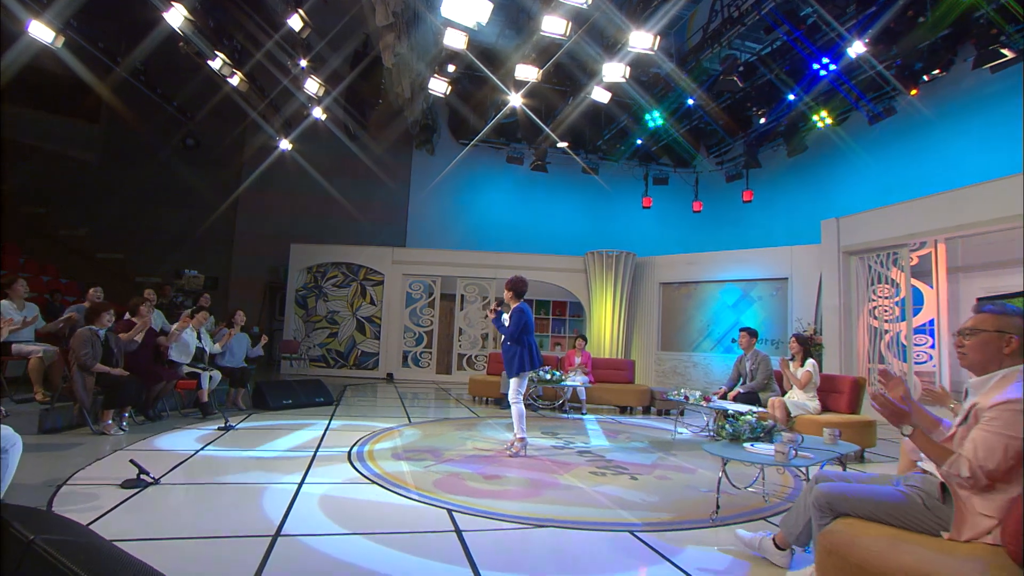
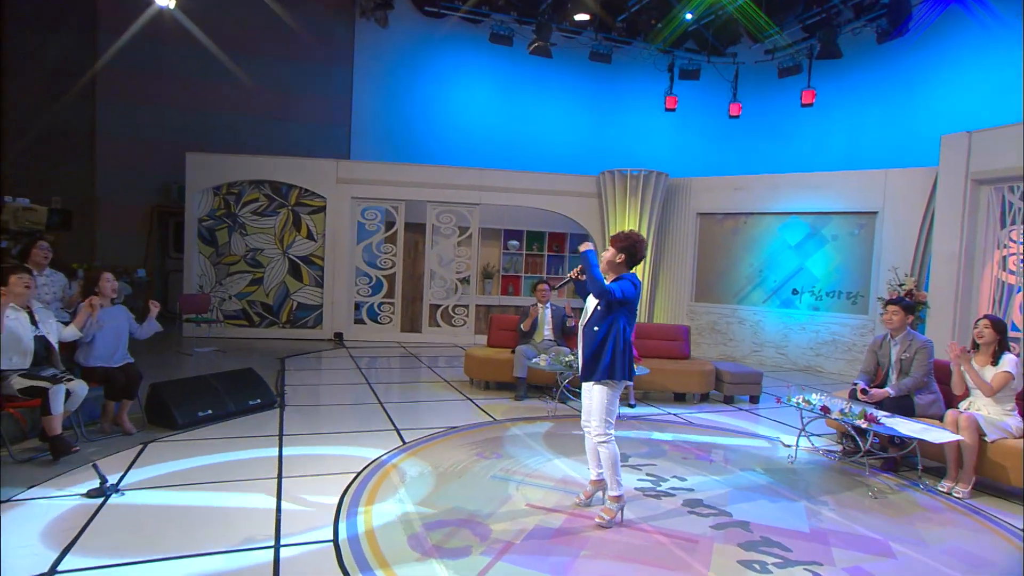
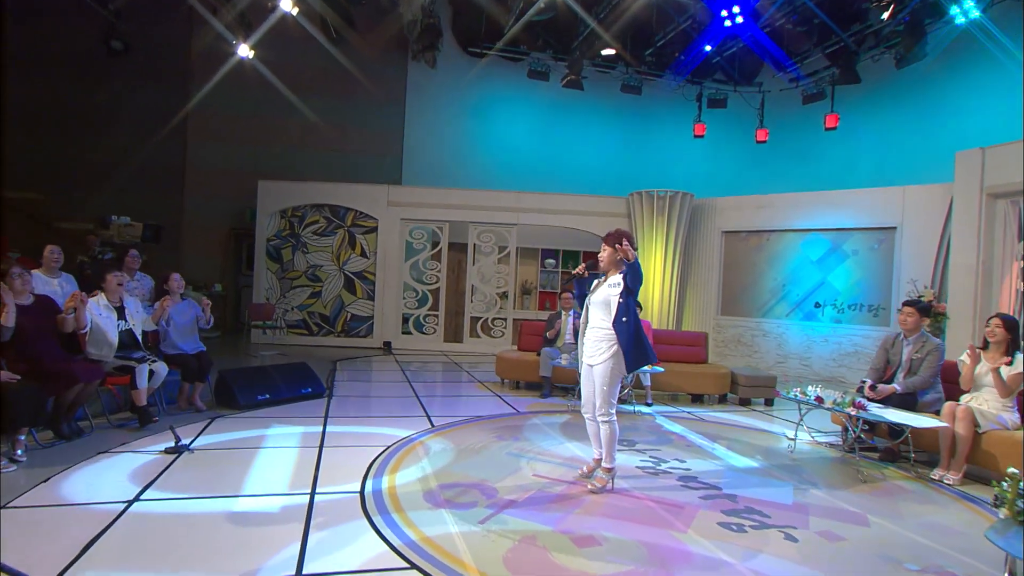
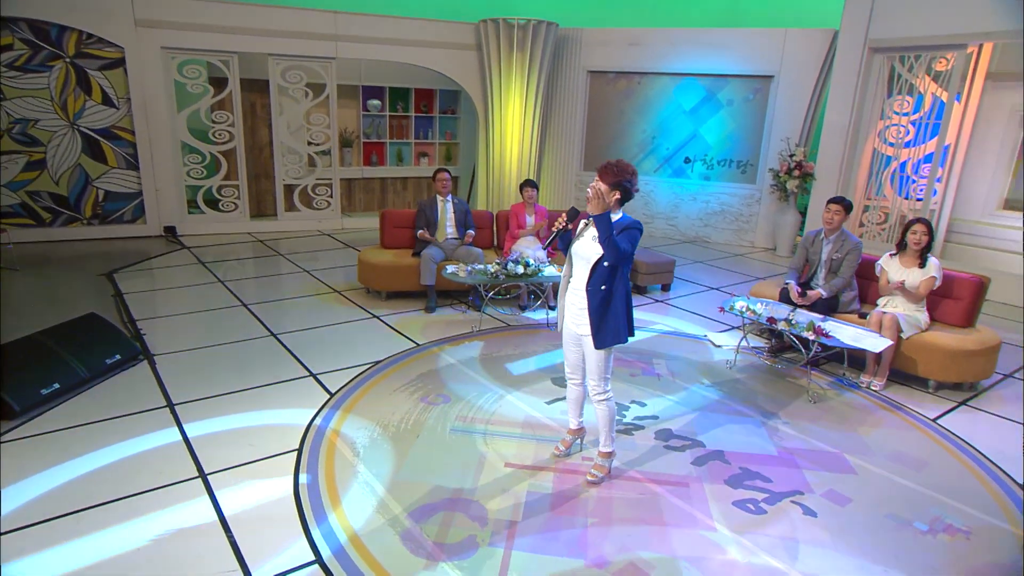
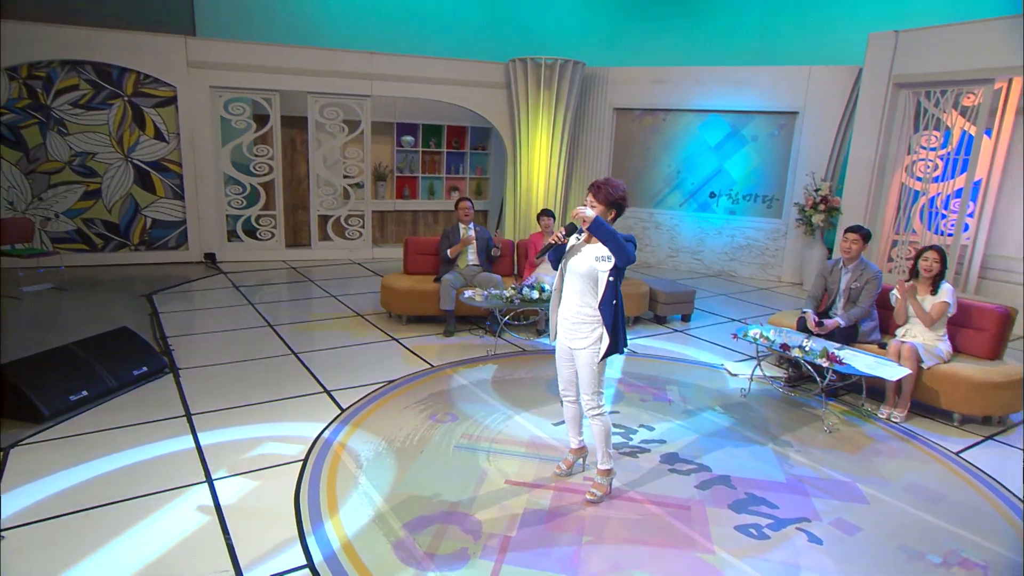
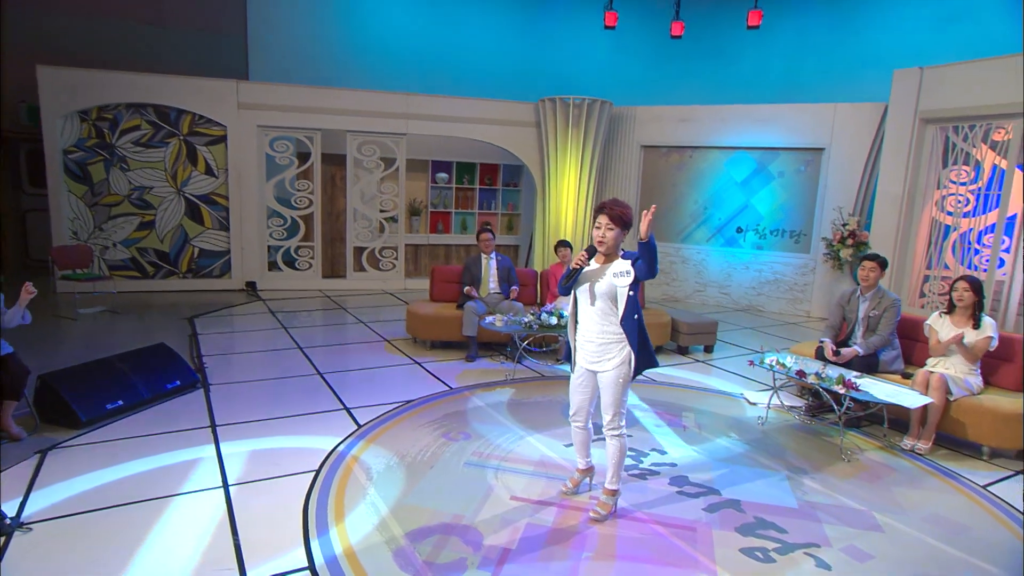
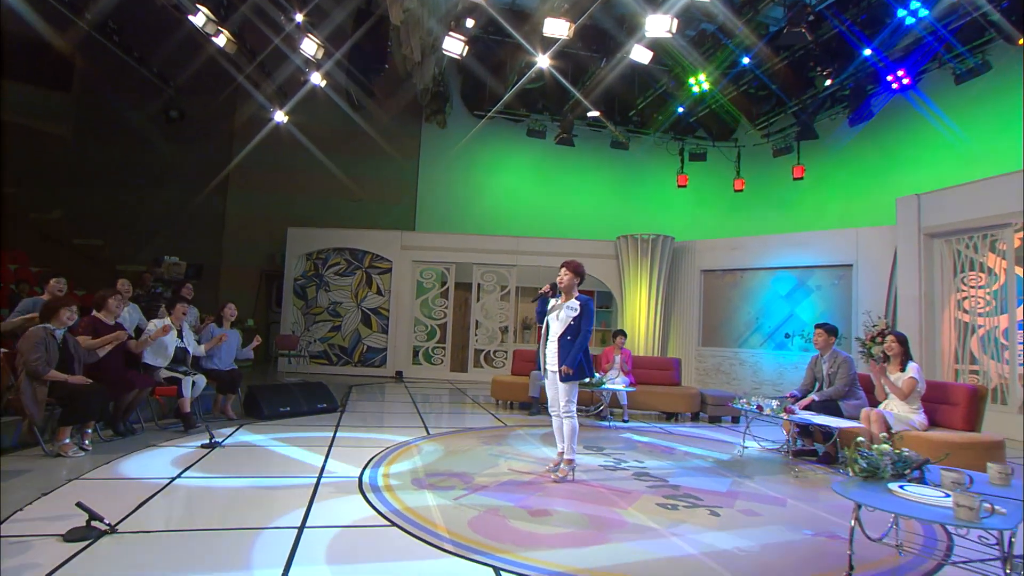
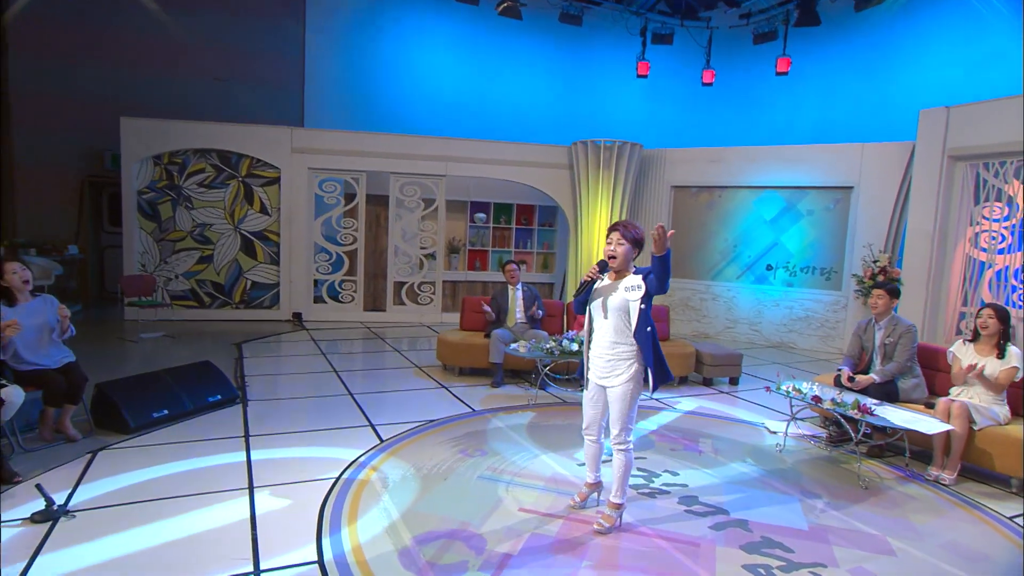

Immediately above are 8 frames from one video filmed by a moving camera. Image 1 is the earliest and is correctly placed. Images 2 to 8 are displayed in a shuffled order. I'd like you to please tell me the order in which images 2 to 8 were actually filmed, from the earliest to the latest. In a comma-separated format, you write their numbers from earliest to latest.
7, 3, 2, 8, 6, 5, 4
